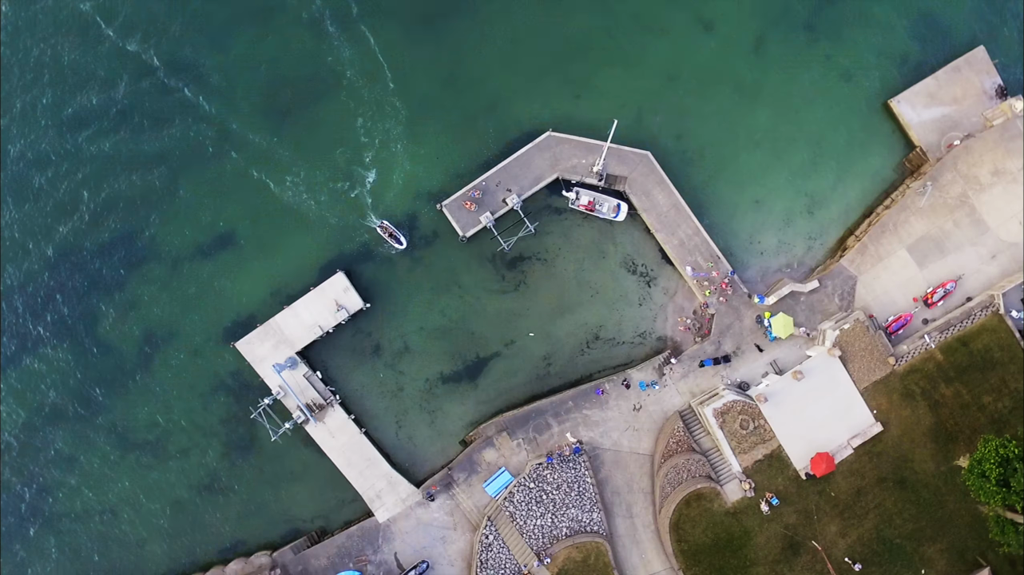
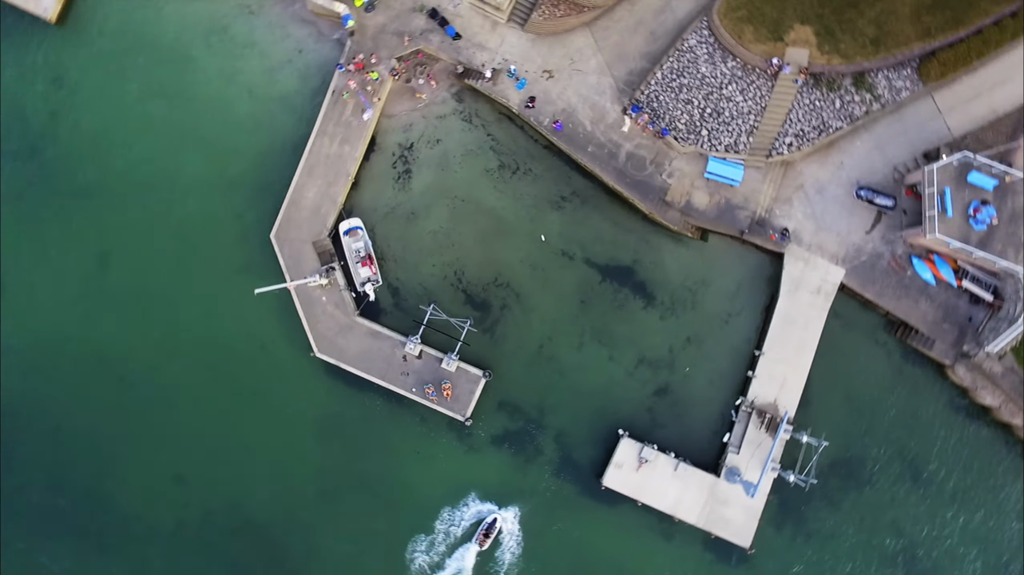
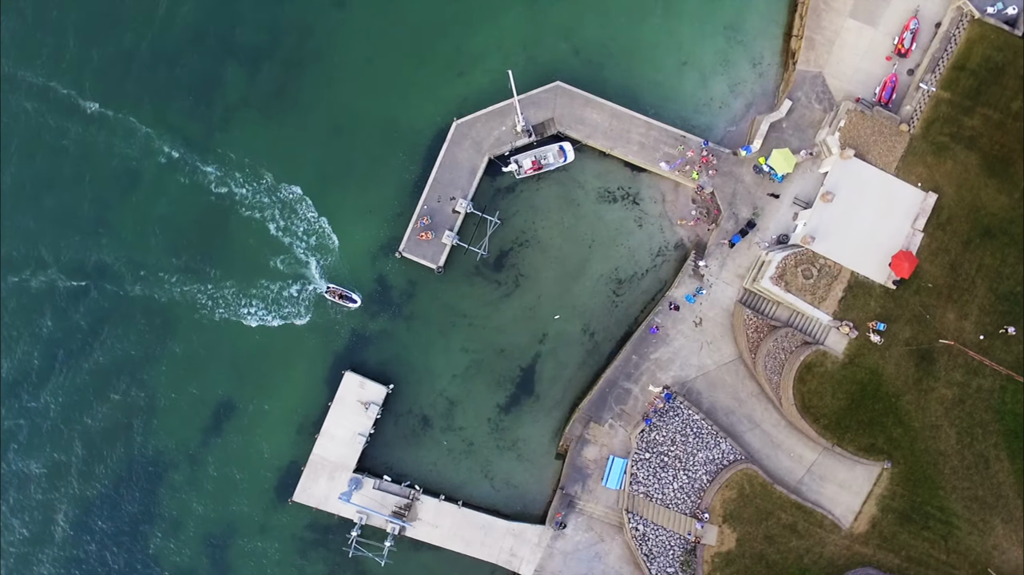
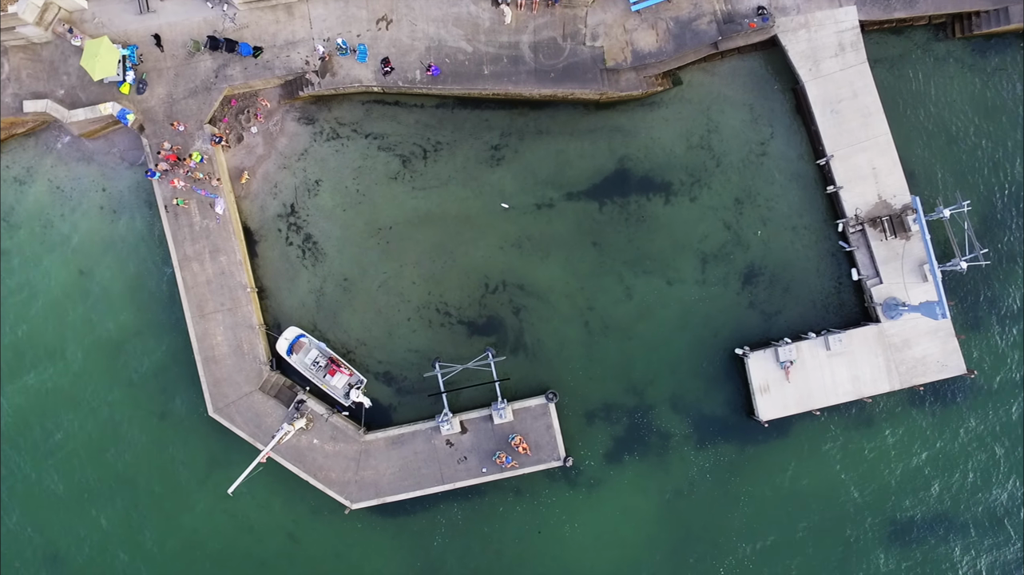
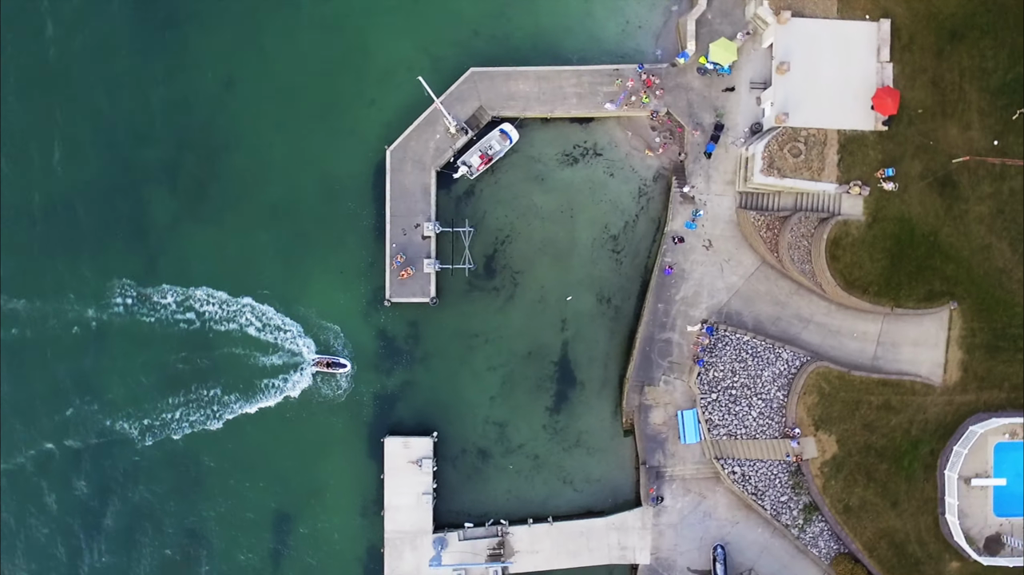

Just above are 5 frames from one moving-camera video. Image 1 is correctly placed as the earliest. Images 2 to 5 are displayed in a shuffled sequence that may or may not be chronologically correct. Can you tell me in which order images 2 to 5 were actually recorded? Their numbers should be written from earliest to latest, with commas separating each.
3, 5, 2, 4
